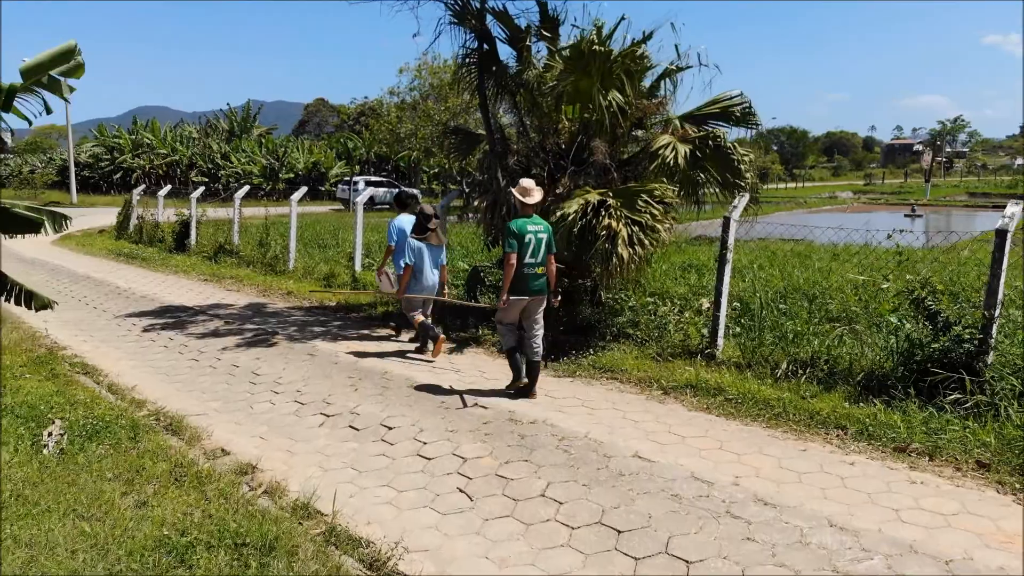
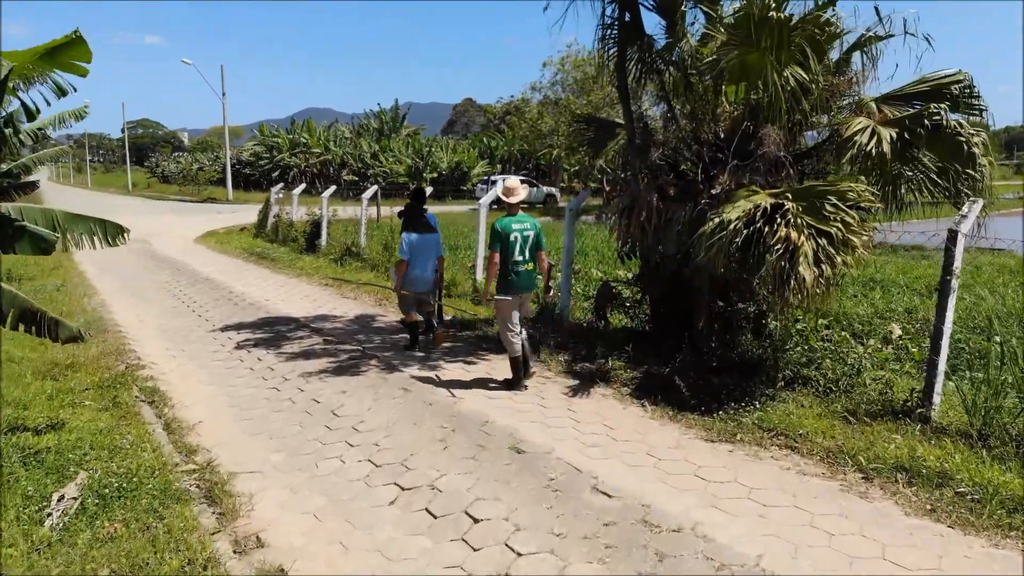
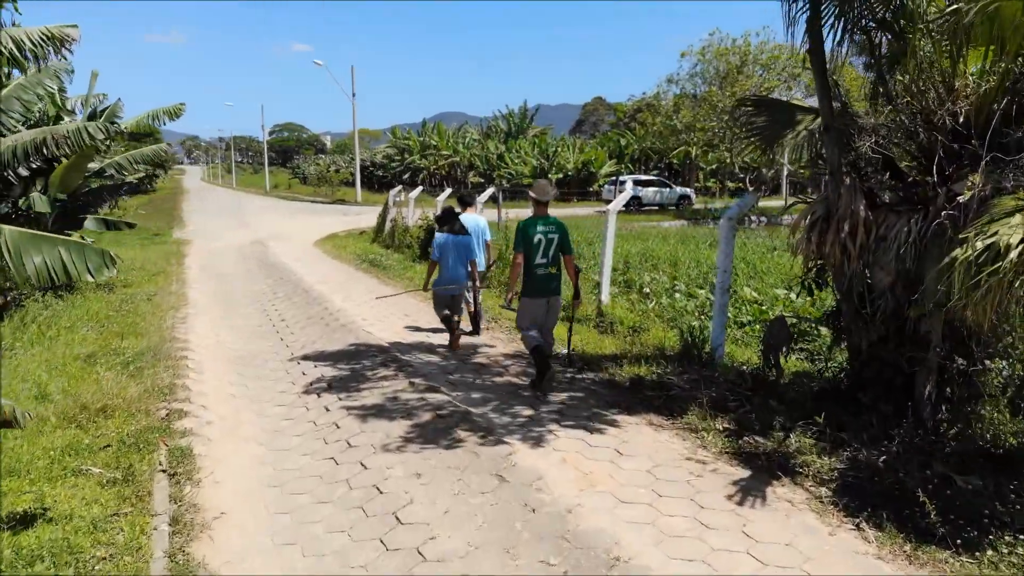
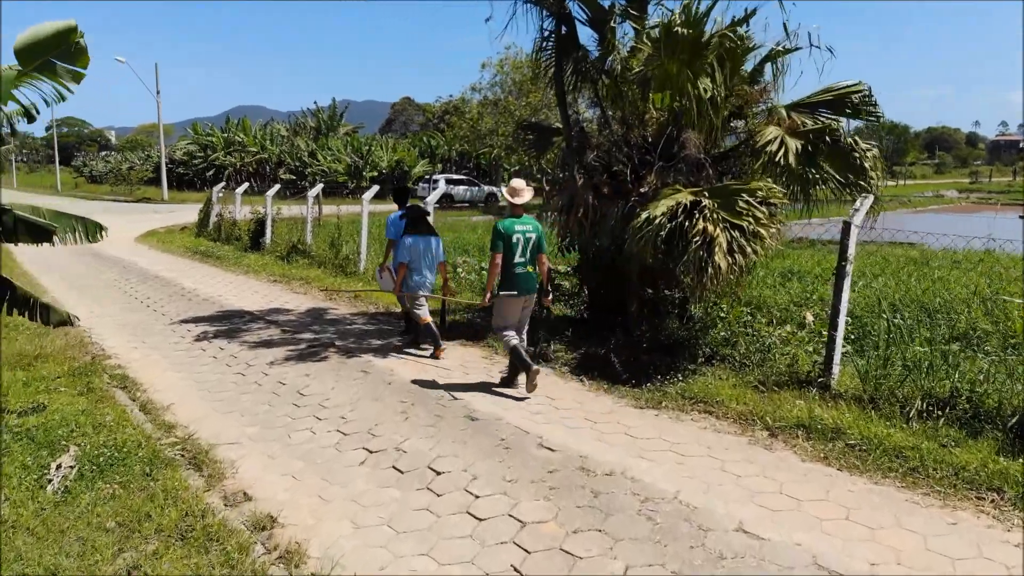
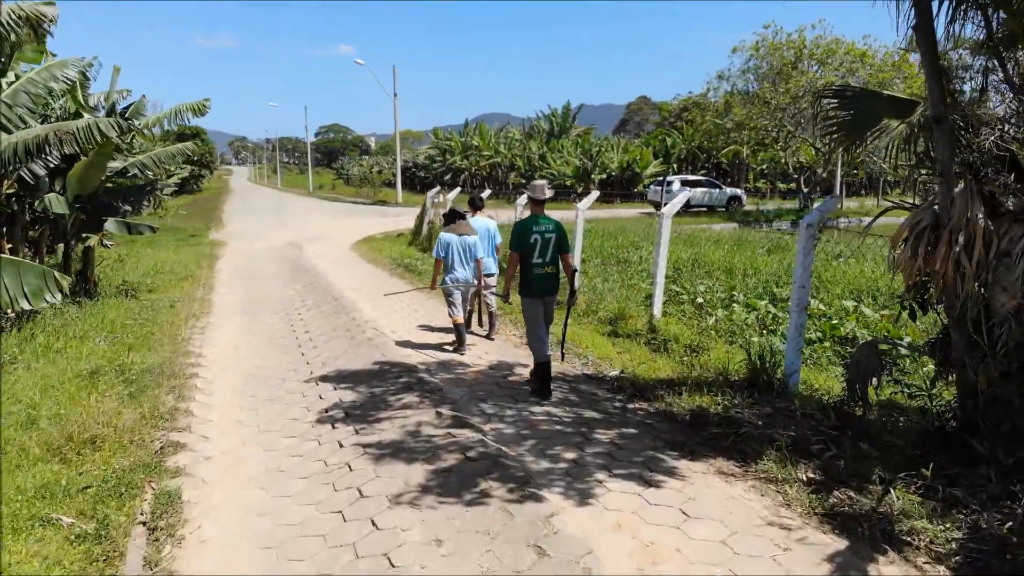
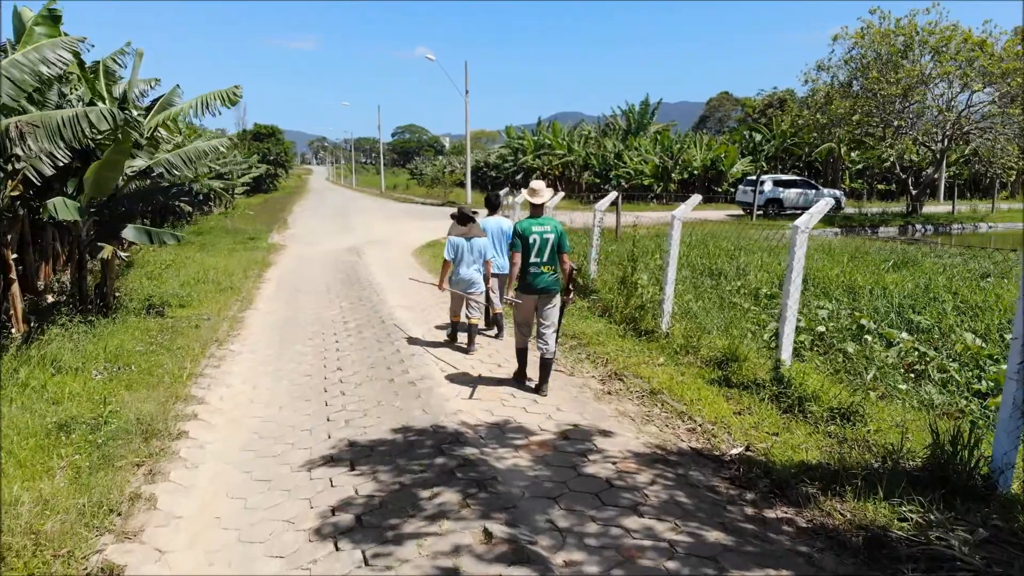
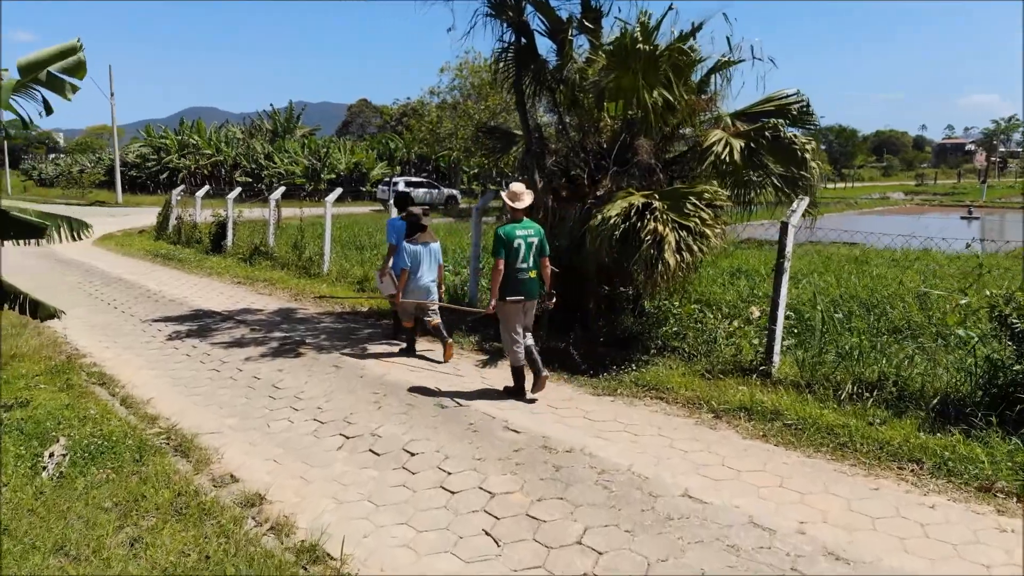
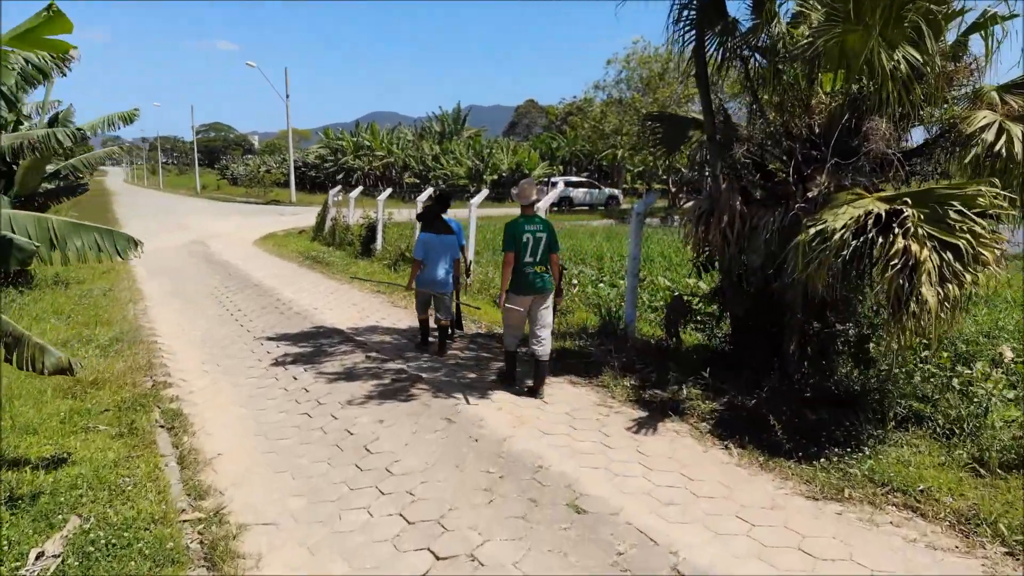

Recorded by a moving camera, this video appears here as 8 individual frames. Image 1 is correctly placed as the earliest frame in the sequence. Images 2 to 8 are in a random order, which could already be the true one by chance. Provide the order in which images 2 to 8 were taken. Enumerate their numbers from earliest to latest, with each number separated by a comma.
7, 4, 2, 8, 3, 5, 6
